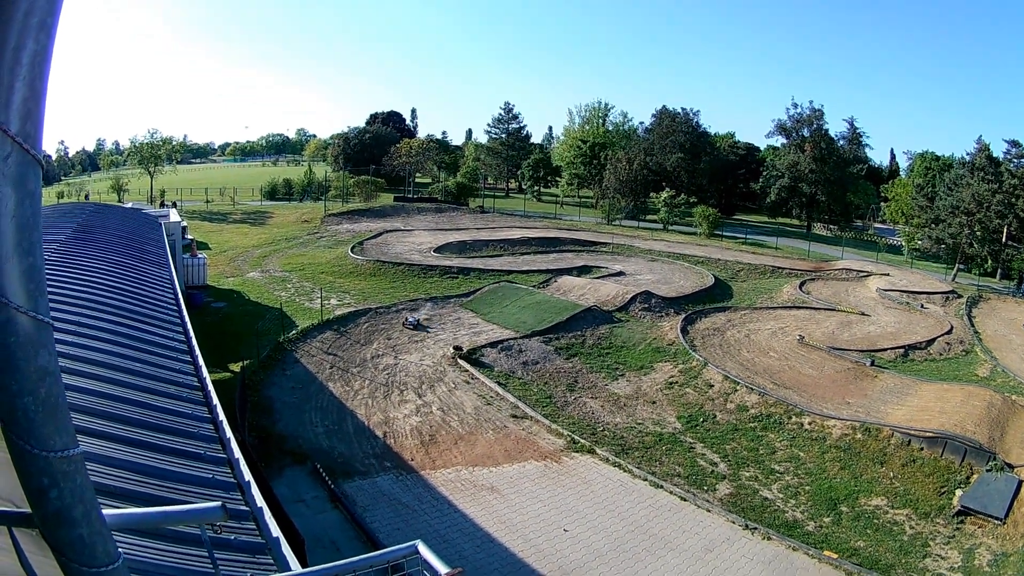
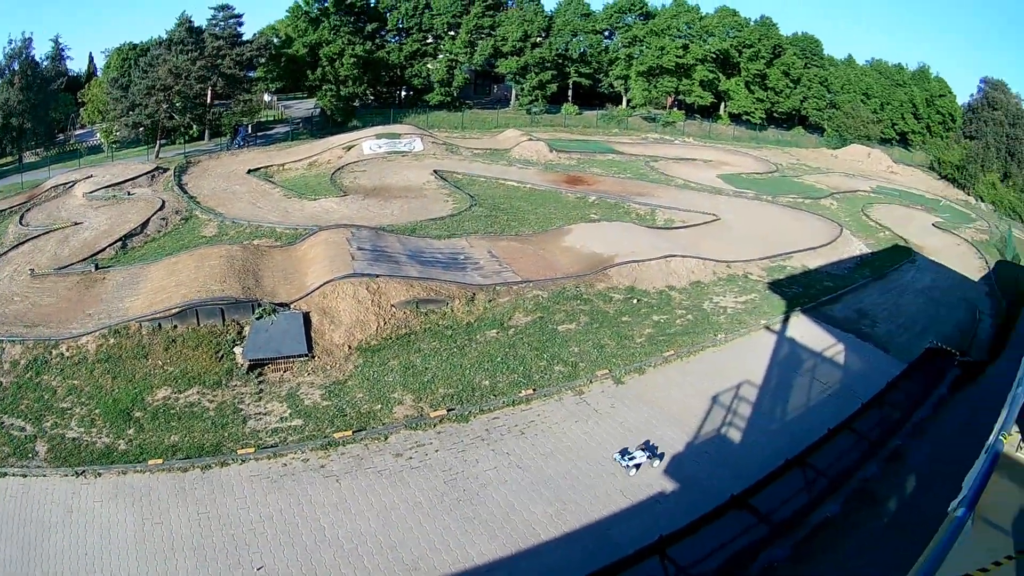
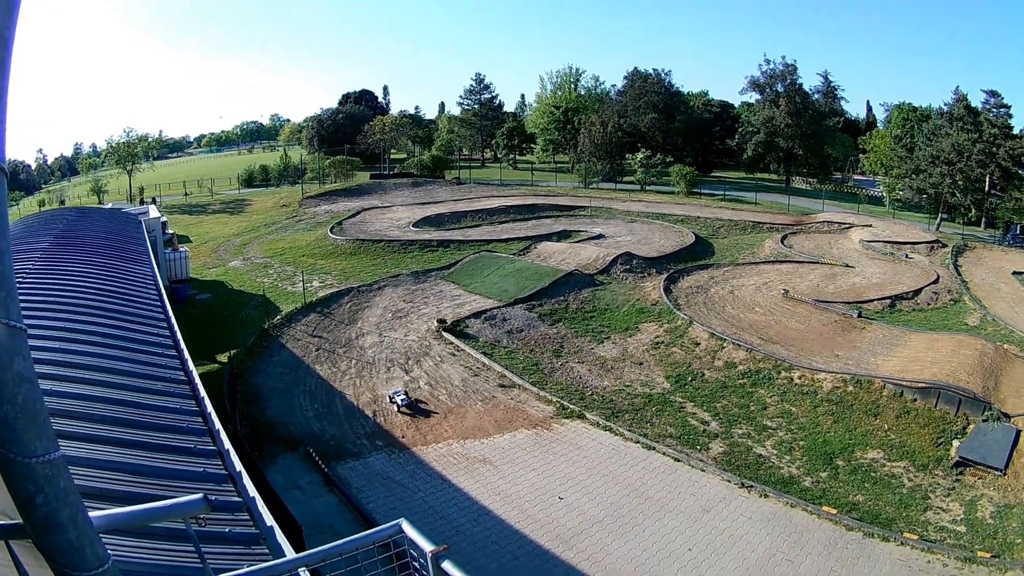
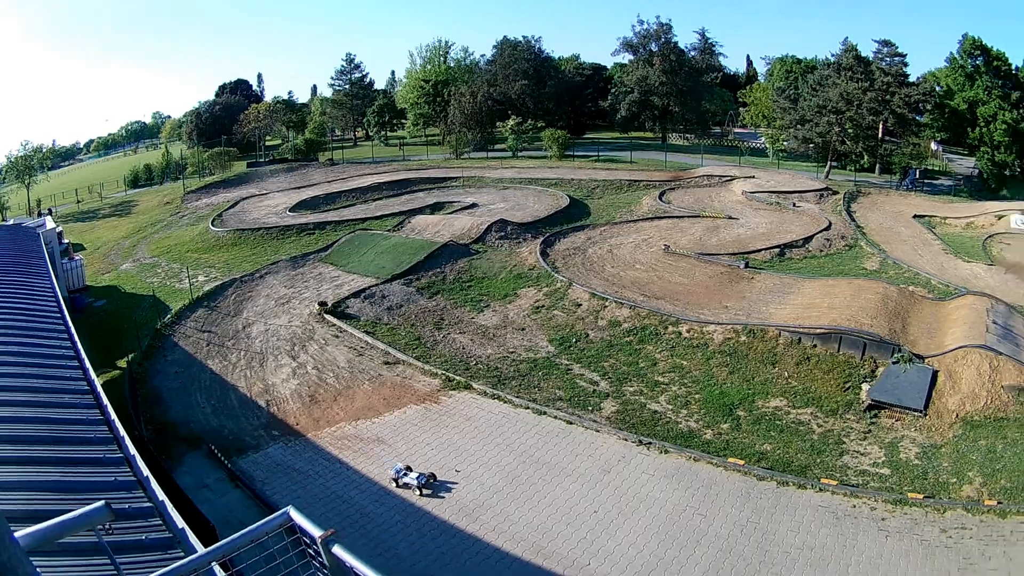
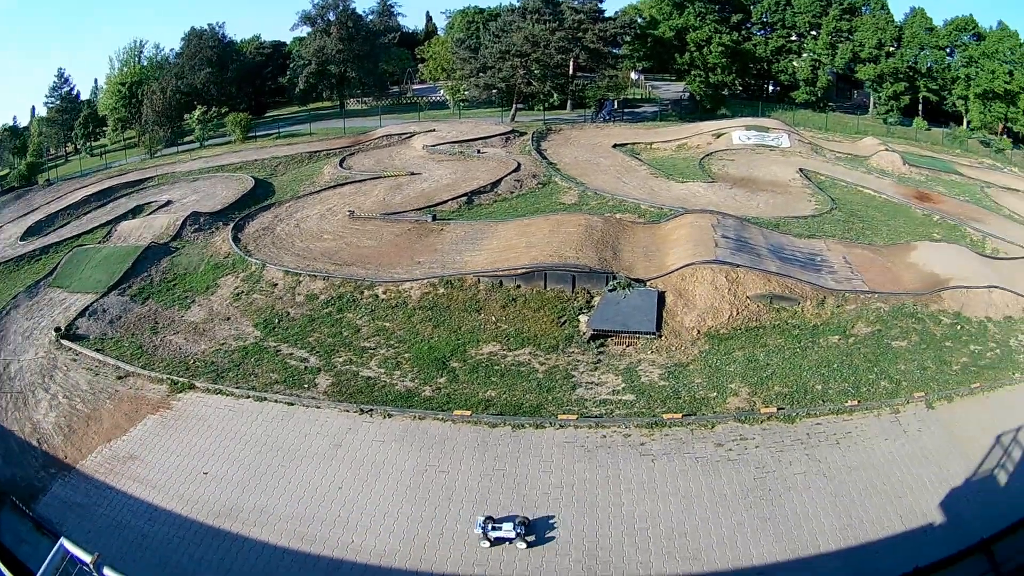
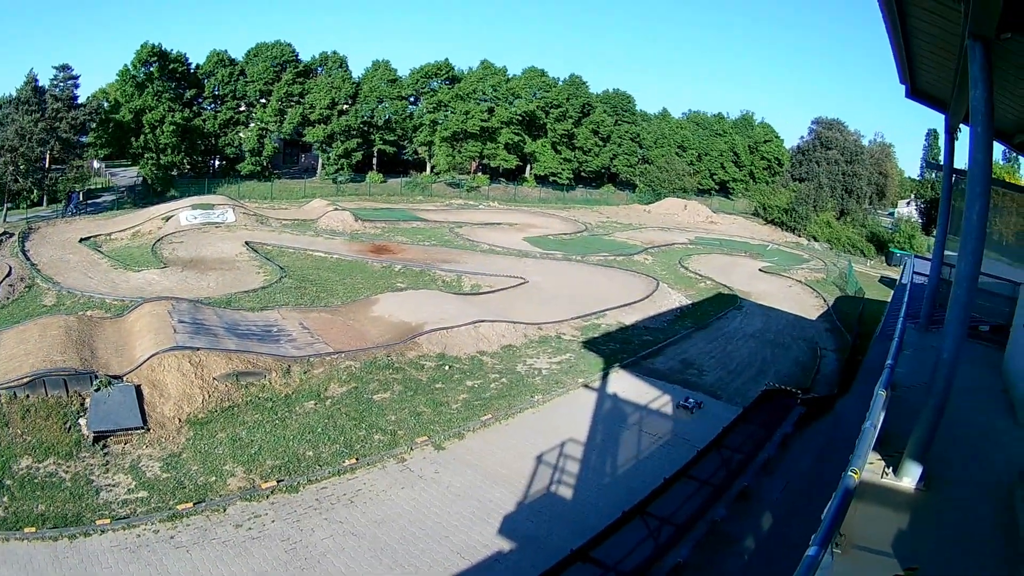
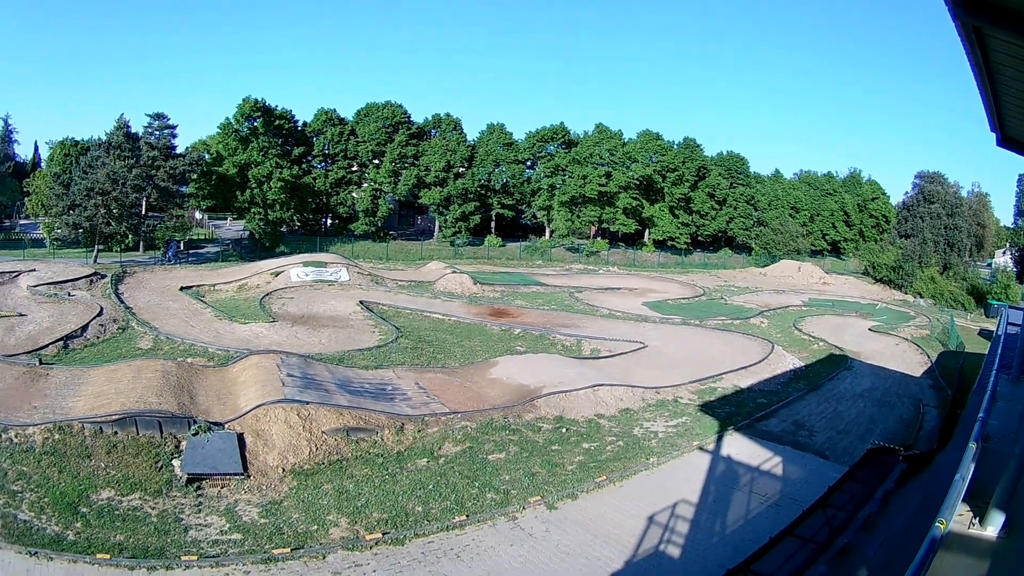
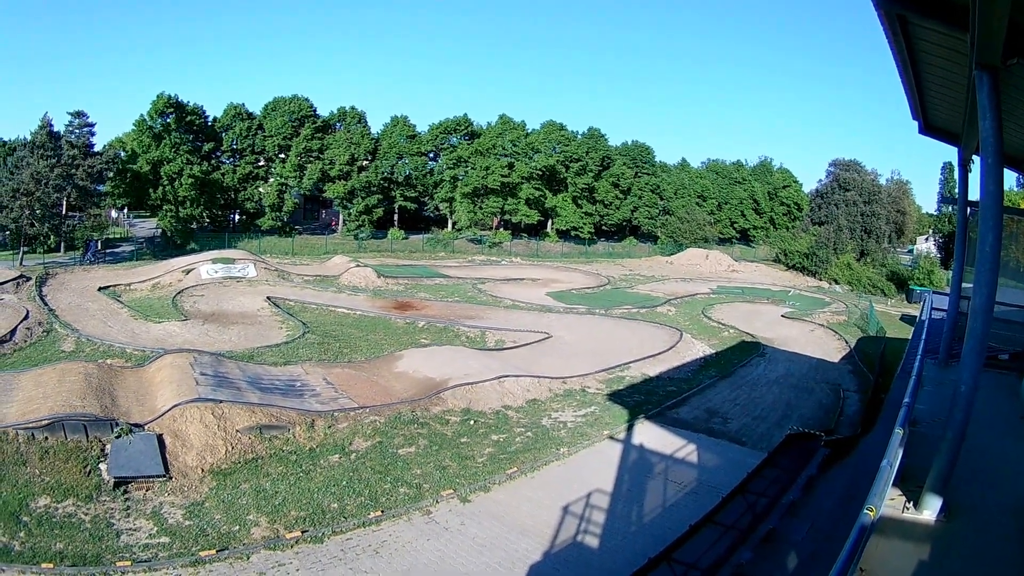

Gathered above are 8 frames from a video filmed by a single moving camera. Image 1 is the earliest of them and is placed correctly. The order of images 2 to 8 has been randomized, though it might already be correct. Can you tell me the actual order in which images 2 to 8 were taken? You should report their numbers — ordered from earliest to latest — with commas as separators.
3, 4, 5, 2, 6, 8, 7
